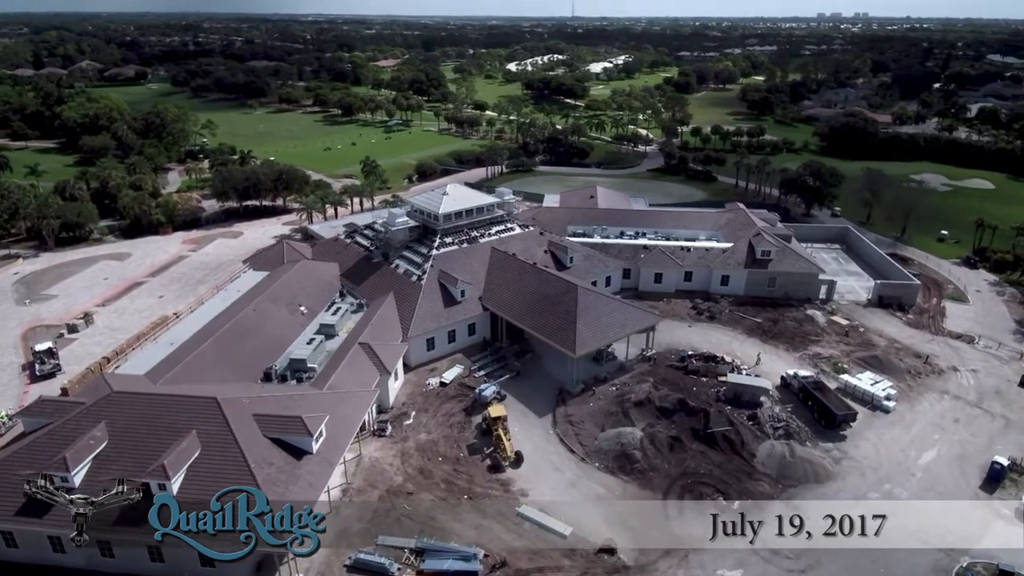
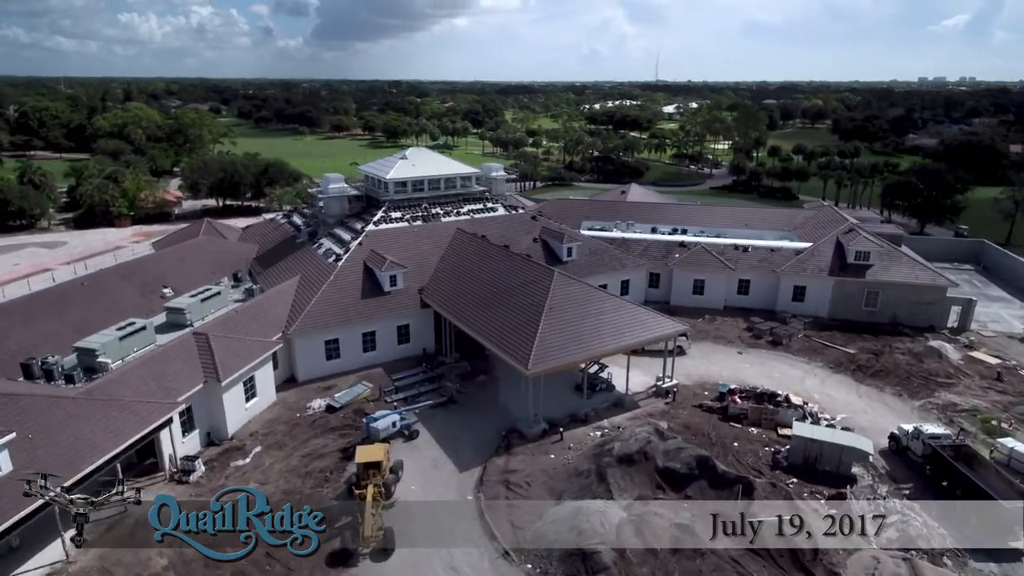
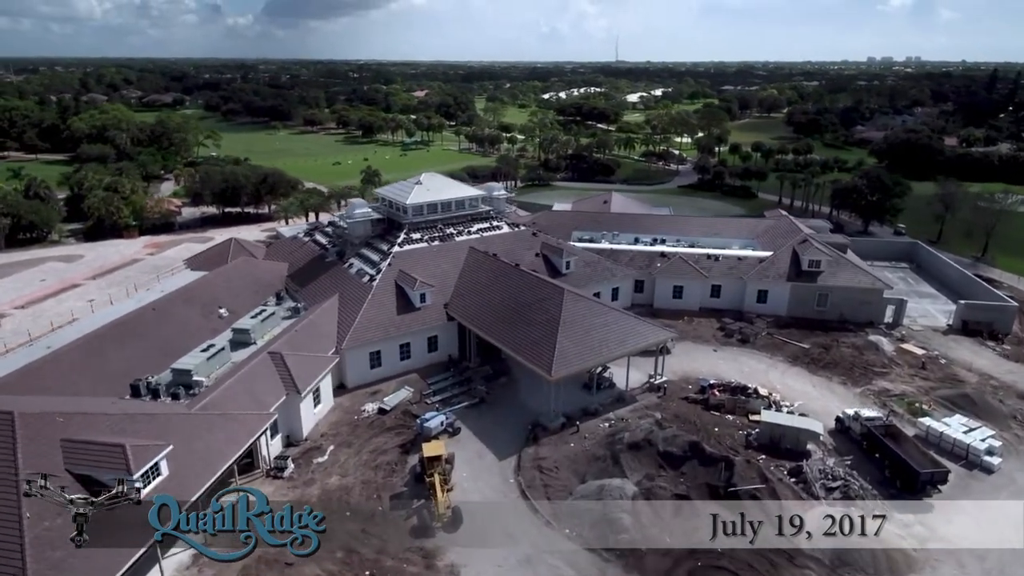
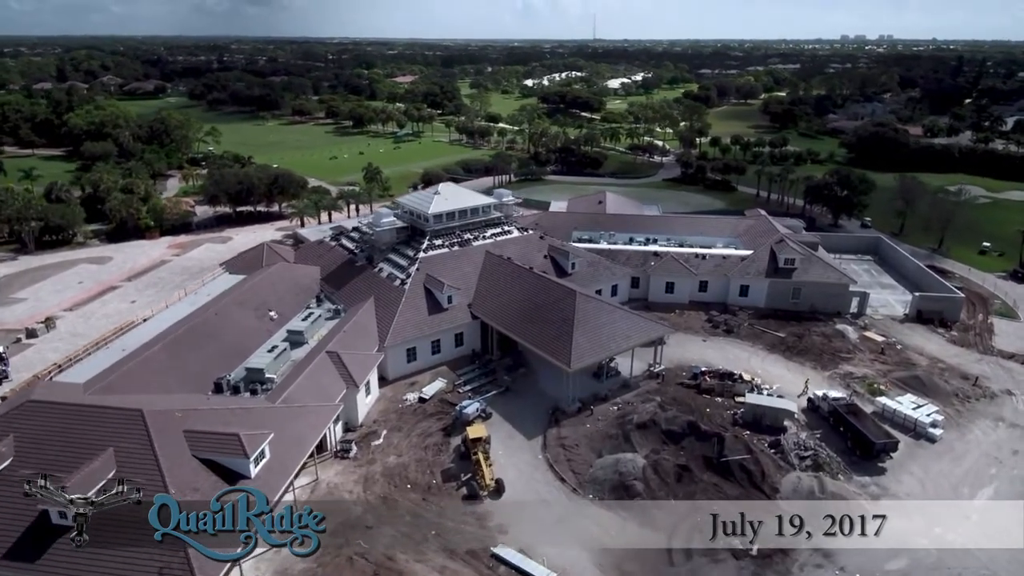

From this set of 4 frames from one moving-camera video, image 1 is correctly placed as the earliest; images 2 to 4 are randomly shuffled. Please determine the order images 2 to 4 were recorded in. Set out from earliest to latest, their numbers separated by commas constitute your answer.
4, 3, 2
